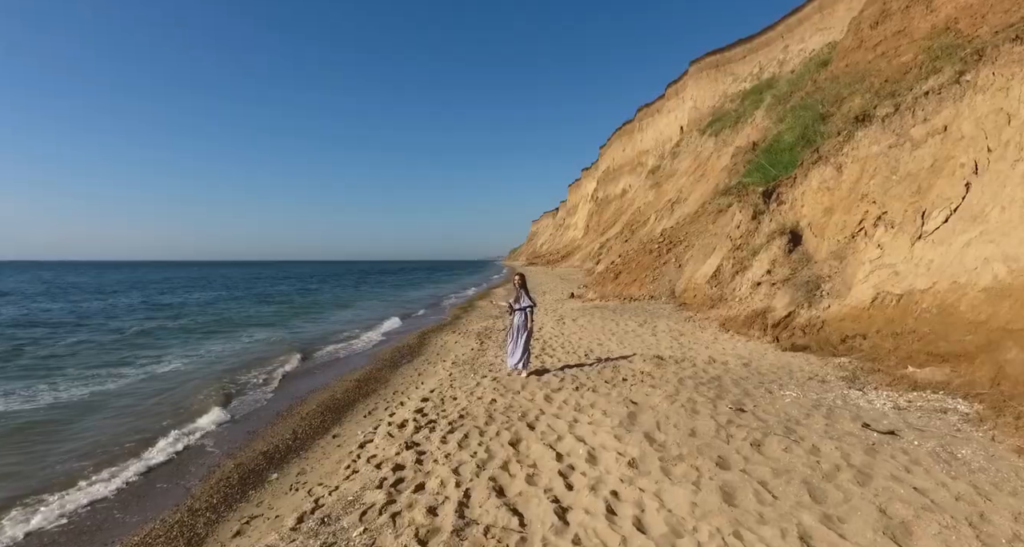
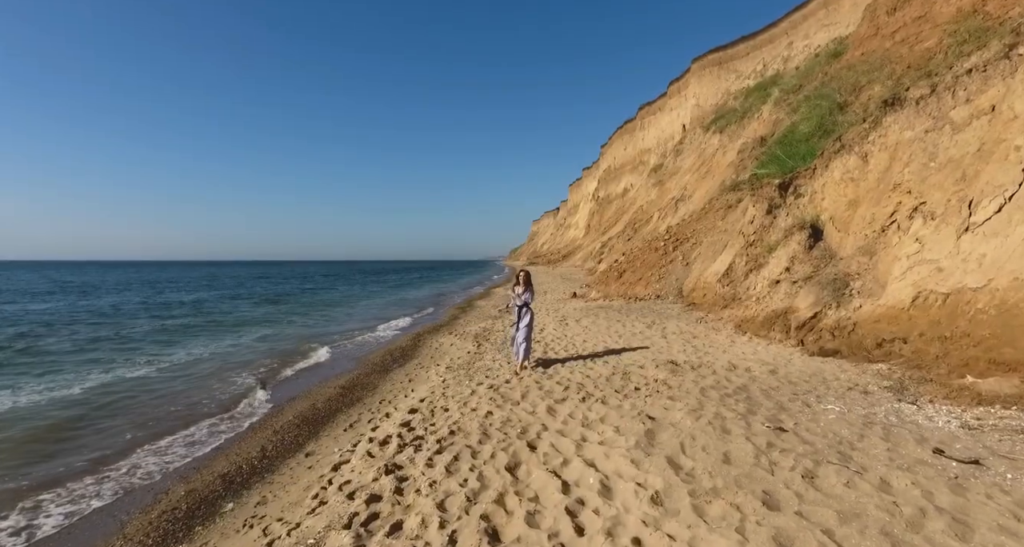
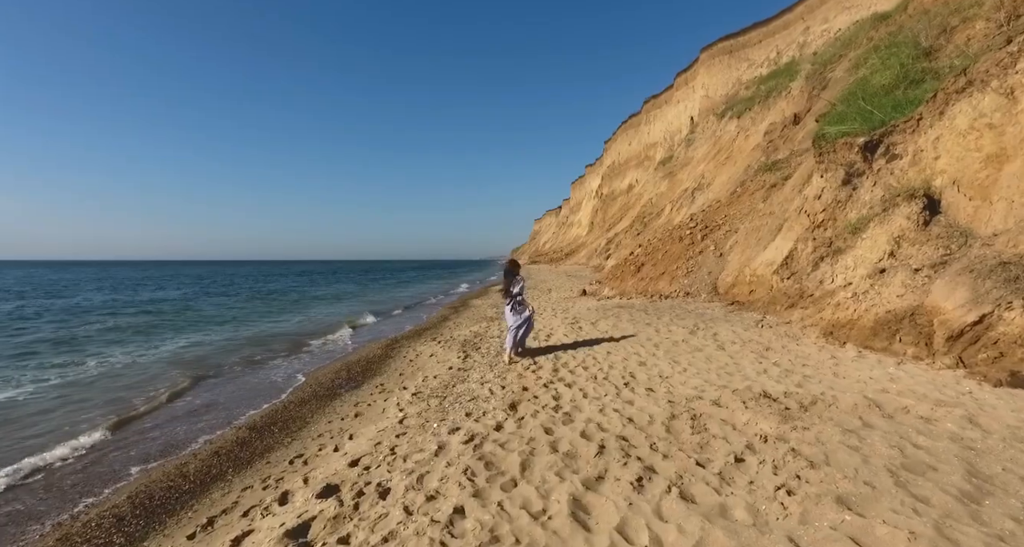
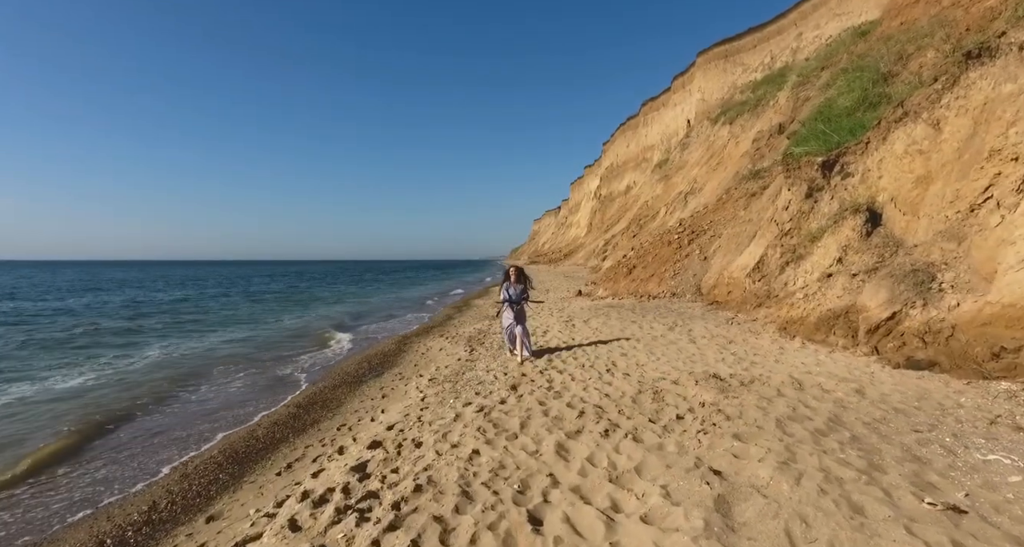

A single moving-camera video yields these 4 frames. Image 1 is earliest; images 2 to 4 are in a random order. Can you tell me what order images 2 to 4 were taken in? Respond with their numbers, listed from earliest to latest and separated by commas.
2, 4, 3
